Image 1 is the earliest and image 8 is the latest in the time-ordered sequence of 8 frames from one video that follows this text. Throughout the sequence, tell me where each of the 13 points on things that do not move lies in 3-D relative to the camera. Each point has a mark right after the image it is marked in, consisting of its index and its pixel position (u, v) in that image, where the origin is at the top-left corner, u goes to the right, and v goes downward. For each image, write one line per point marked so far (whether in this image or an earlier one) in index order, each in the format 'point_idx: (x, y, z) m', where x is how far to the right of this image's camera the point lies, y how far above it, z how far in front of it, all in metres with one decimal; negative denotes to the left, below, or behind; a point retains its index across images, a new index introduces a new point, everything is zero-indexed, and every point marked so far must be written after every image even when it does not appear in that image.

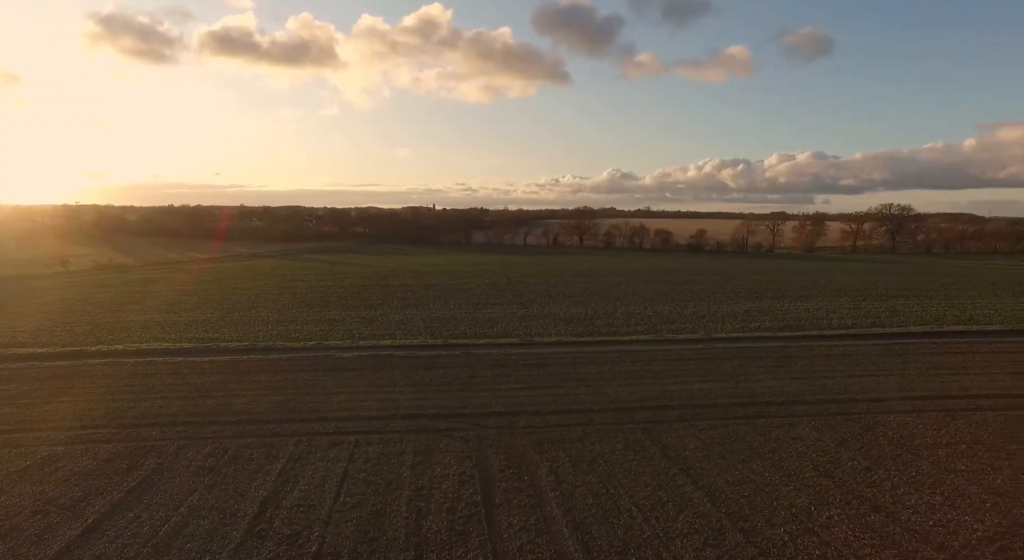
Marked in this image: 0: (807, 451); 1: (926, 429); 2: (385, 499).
0: (+5.0, -2.9, +9.5) m
1: (+7.6, -2.7, +10.4) m
2: (-1.8, -3.0, +7.8) m
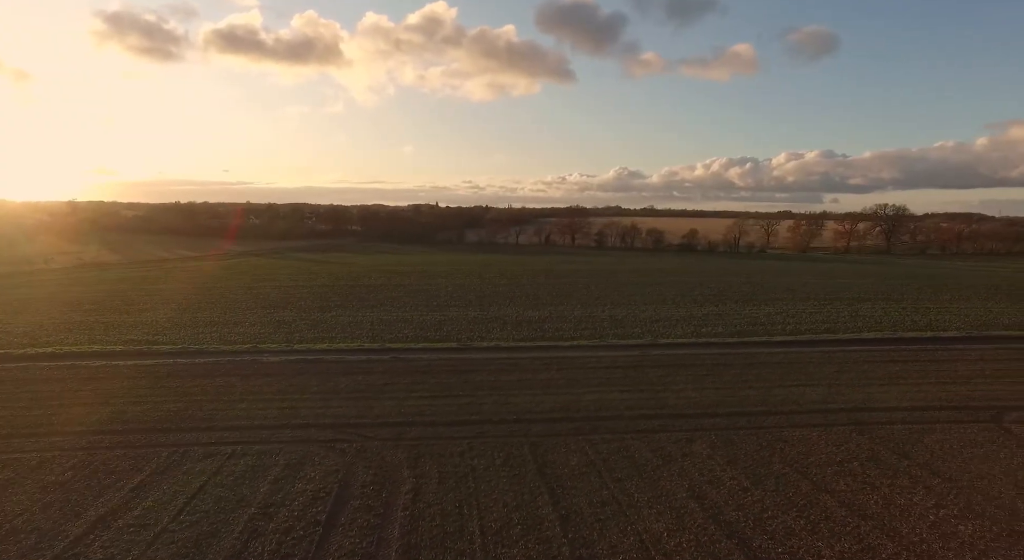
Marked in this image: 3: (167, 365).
0: (+2.9, -3.0, +9.1) m
1: (+5.6, -2.9, +10.0) m
2: (-3.8, -3.1, +7.5) m
3: (-9.3, -2.3, +15.1) m
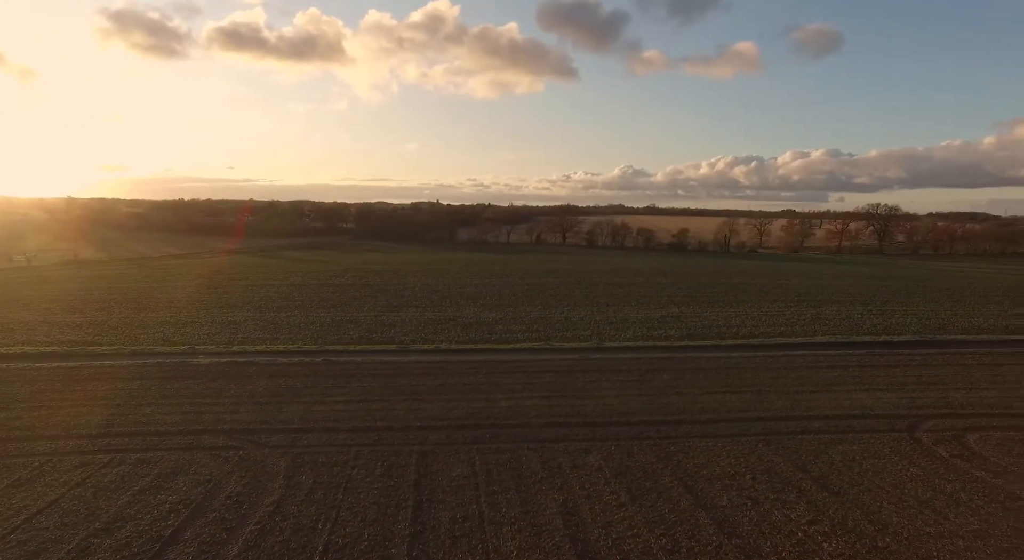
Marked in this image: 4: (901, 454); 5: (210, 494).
0: (+1.0, -3.1, +8.8) m
1: (+3.7, -3.0, +9.7) m
2: (-5.8, -3.2, +7.3) m
3: (-11.2, -2.3, +14.9) m
4: (+6.7, -3.0, +9.7) m
5: (-4.4, -3.1, +8.2) m
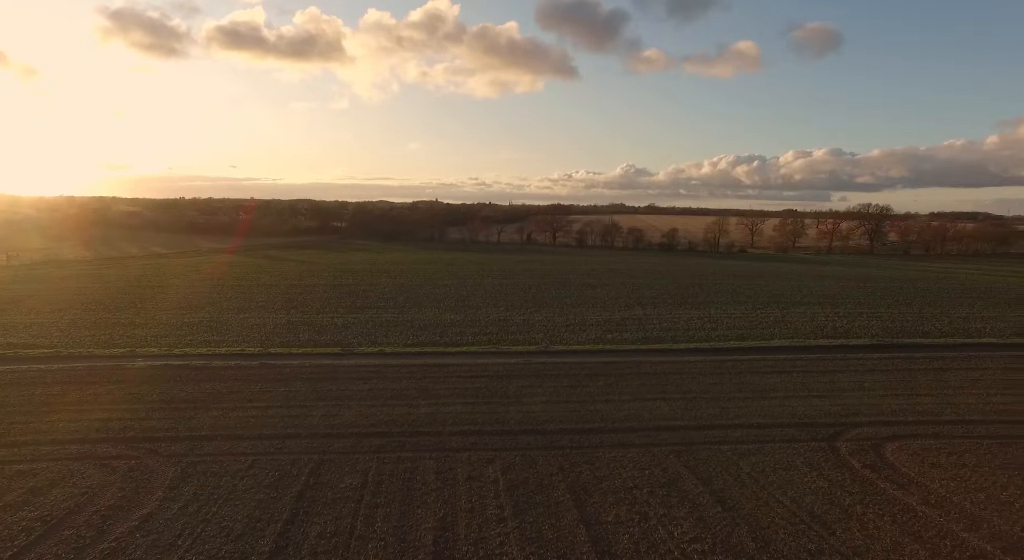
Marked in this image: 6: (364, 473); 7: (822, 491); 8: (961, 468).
0: (-0.7, -3.2, +8.5) m
1: (+2.0, -3.1, +9.4) m
2: (-7.5, -3.3, +7.0) m
3: (-12.8, -2.3, +14.7) m
4: (+5.0, -3.1, +9.4) m
5: (-6.1, -3.2, +8.0) m
6: (-2.4, -3.1, +9.1) m
7: (+4.7, -3.2, +8.6) m
8: (+7.4, -3.1, +9.3) m
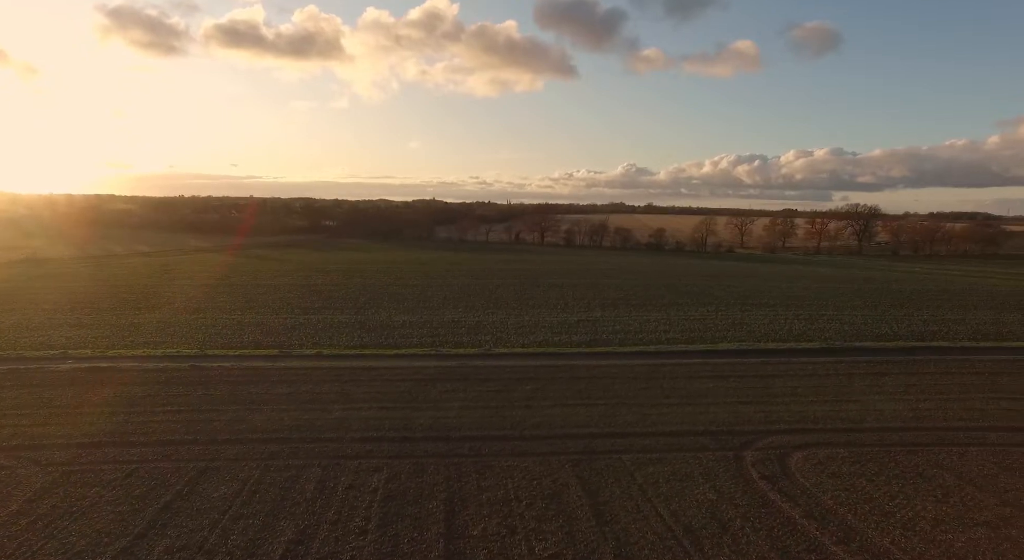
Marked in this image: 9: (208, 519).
0: (-2.6, -3.3, +8.3) m
1: (+0.2, -3.2, +9.1) m
2: (-9.3, -3.3, +6.7) m
3: (-14.7, -2.4, +14.4) m
4: (+3.2, -3.2, +9.1) m
5: (-7.9, -3.3, +7.7) m
6: (-4.2, -3.2, +8.9) m
7: (+2.9, -3.3, +8.3) m
8: (+5.6, -3.2, +9.0) m
9: (-4.2, -3.3, +7.8) m
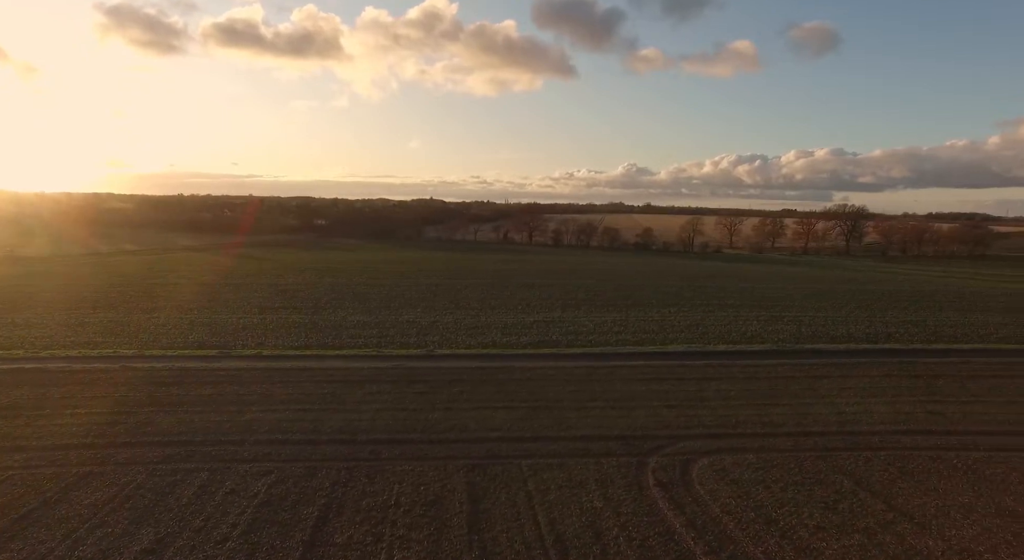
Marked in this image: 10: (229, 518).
0: (-4.3, -3.3, +8.1) m
1: (-1.6, -3.2, +8.9) m
2: (-11.0, -3.3, +6.5) m
3: (-16.4, -2.3, +14.2) m
4: (+1.4, -3.2, +8.9) m
5: (-9.7, -3.3, +7.5) m
6: (-6.0, -3.2, +8.7) m
7: (+1.1, -3.3, +8.1) m
8: (+3.8, -3.2, +8.8) m
9: (-5.9, -3.3, +7.6) m
10: (-3.9, -3.3, +7.8) m
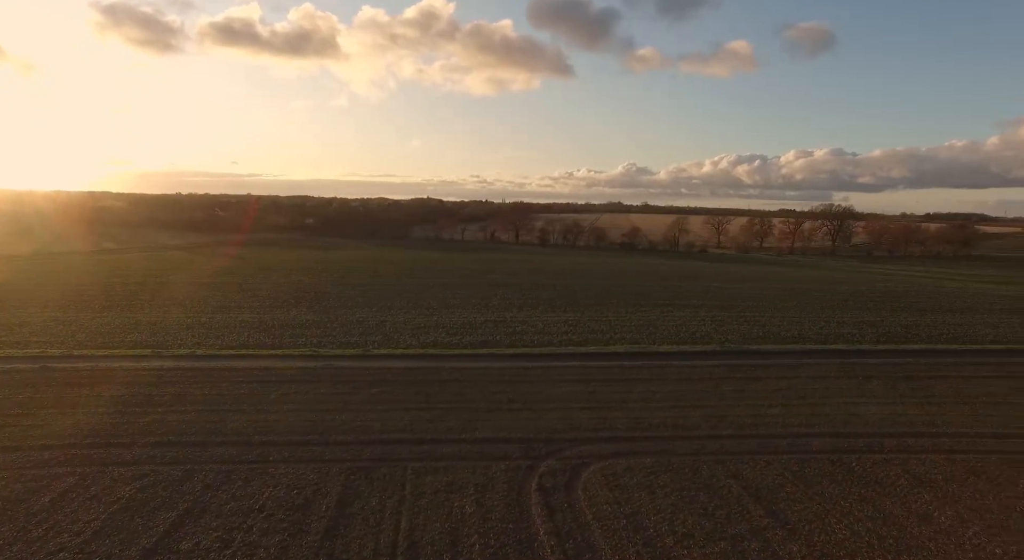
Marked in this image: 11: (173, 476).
0: (-6.2, -3.3, +7.8) m
1: (-3.5, -3.2, +8.7) m
2: (-12.9, -3.3, +6.3) m
3: (-18.3, -2.3, +14.0) m
4: (-0.5, -3.2, +8.6) m
5: (-11.6, -3.2, +7.3) m
6: (-7.8, -3.1, +8.4) m
7: (-0.7, -3.3, +7.8) m
8: (+2.0, -3.2, +8.5) m
9: (-7.8, -3.3, +7.3) m
10: (-5.7, -3.3, +7.5) m
11: (-5.3, -3.1, +8.9) m
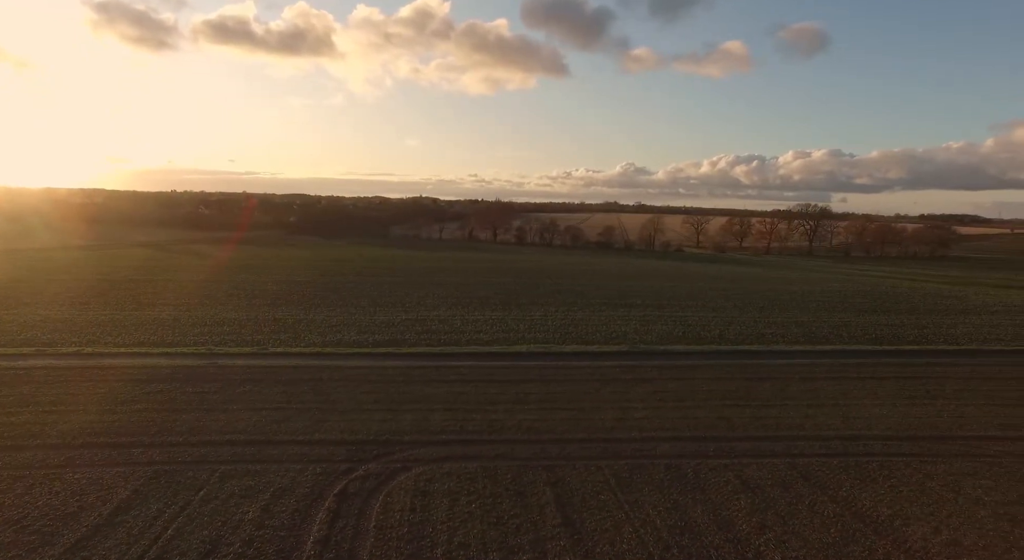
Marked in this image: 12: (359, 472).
0: (-9.1, -3.1, +7.3) m
1: (-6.4, -3.1, +8.2) m
2: (-15.8, -3.1, +5.8) m
3: (-21.2, -2.1, +13.5) m
4: (-3.4, -3.1, +8.2) m
5: (-14.5, -3.1, +6.8) m
6: (-10.7, -3.0, +7.9) m
7: (-3.6, -3.2, +7.4) m
8: (-1.0, -3.1, +8.1) m
9: (-10.7, -3.2, +6.8) m
10: (-8.6, -3.2, +7.0) m
11: (-8.3, -3.0, +8.4) m
12: (-2.4, -3.0, +8.9) m
